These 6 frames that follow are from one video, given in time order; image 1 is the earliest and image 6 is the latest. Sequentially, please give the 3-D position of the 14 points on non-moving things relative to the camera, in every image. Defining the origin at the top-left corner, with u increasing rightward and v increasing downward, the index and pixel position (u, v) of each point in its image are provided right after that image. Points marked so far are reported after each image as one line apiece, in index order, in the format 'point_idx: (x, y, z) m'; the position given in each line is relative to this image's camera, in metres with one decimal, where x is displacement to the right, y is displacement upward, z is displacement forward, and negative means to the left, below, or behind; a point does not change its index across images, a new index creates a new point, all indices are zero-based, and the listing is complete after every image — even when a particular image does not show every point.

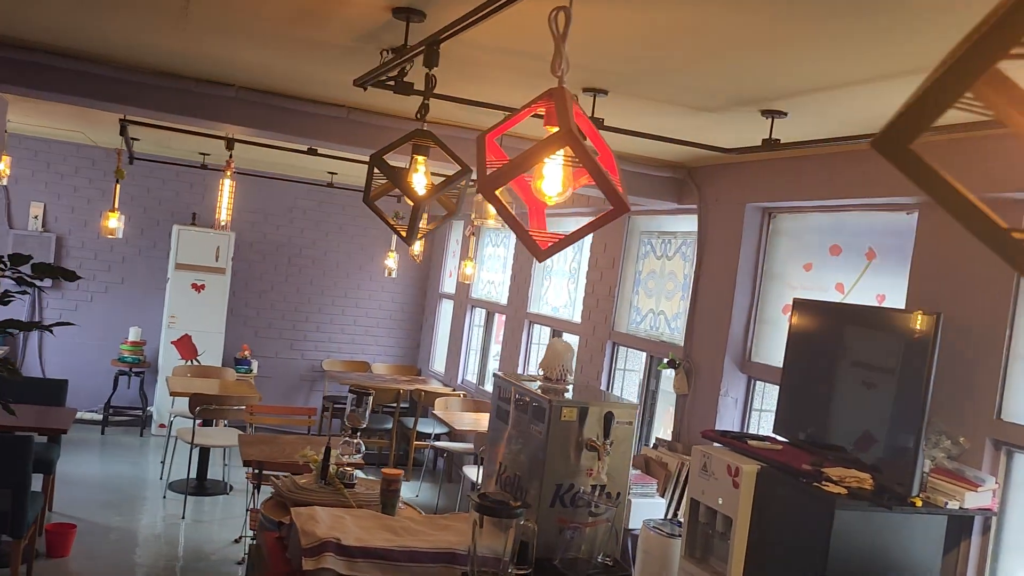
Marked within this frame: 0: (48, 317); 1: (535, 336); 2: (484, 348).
0: (-4.0, -0.2, +7.7) m
1: (+0.2, -0.4, +6.5) m
2: (-0.2, -0.5, +7.4) m
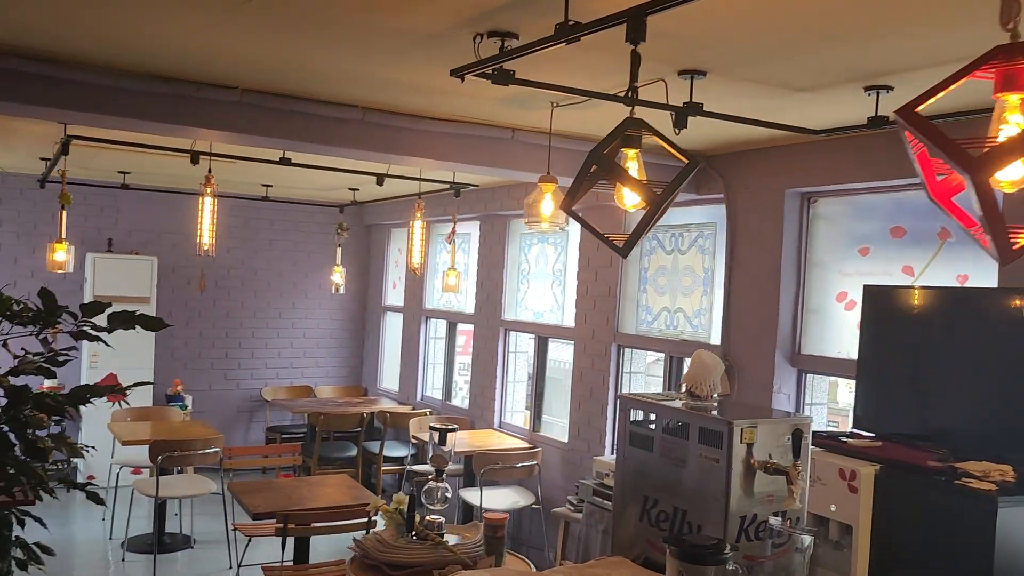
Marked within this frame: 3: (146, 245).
0: (-4.2, -0.6, +6.7) m
1: (0.0, -0.4, +6.2) m
2: (-0.5, -0.6, +7.0) m
3: (-3.0, +0.4, +7.4) m
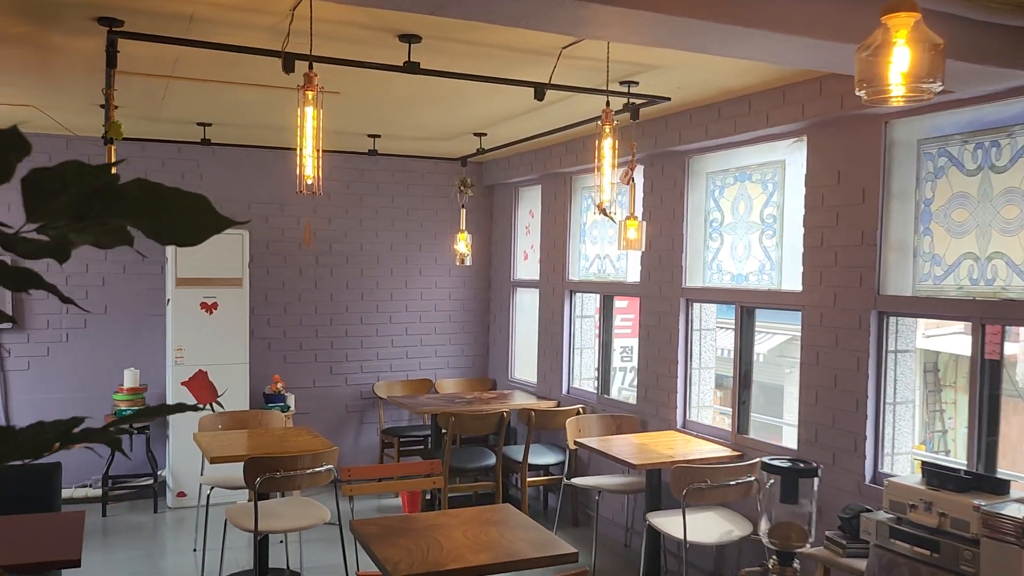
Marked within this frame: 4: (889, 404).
0: (-3.2, -0.5, +5.7) m
1: (+1.0, -0.2, +4.7) m
2: (+0.6, -0.4, +5.6) m
3: (-1.9, +0.5, +6.2) m
4: (+1.5, -0.5, +3.6) m
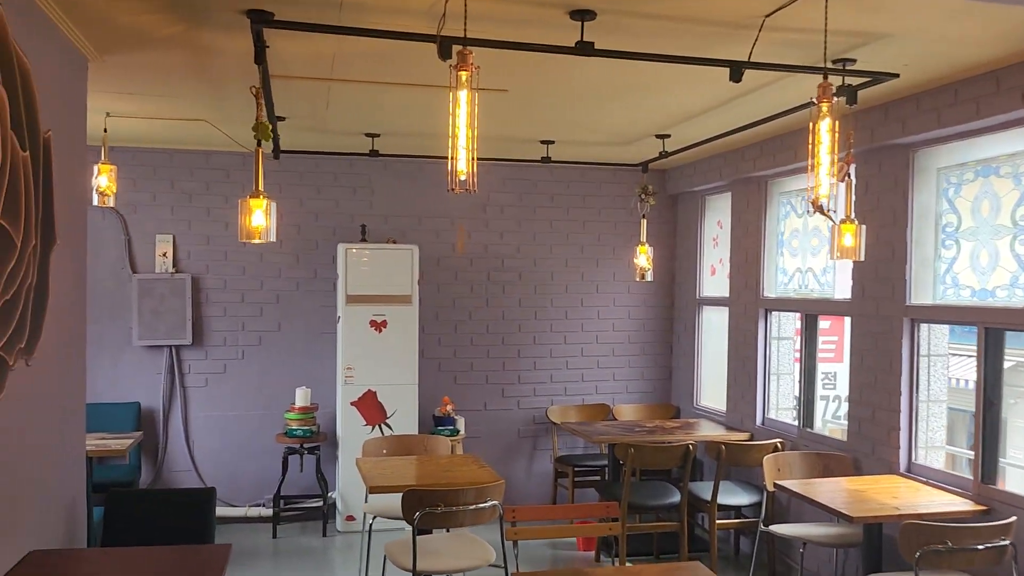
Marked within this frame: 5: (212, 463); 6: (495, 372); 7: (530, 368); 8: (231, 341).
0: (-2.1, -0.6, +5.7) m
1: (+1.8, -0.3, +4.0) m
2: (+1.6, -0.5, +4.9) m
3: (-0.7, +0.4, +6.0) m
4: (+2.1, -0.5, +2.7) m
5: (-1.9, -1.1, +5.7) m
6: (-0.1, -0.6, +6.2) m
7: (+0.1, -0.6, +6.2) m
8: (-1.8, -0.3, +5.8) m
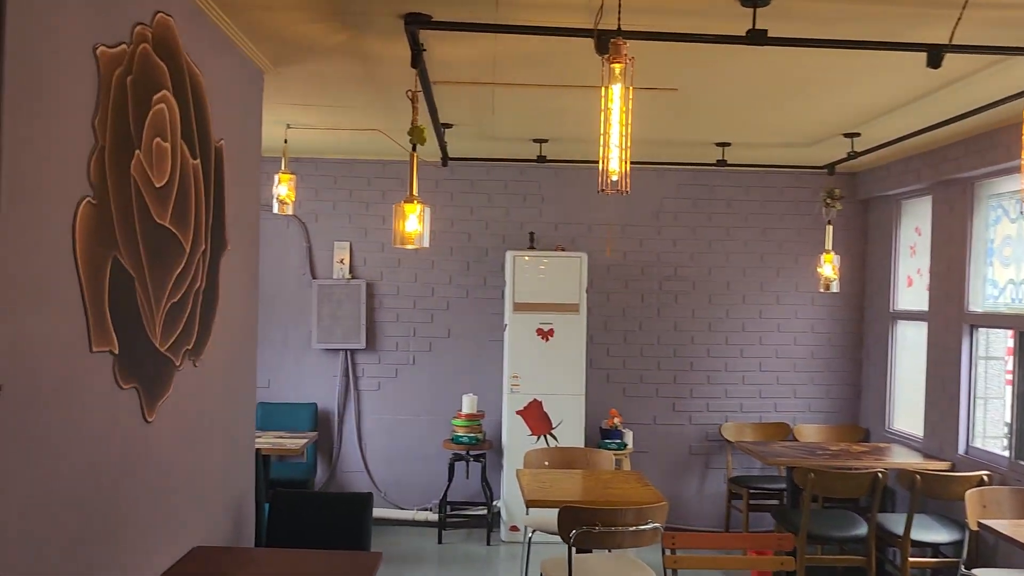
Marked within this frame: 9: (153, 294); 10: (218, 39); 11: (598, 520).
0: (-1.0, -0.7, +5.9) m
1: (+2.5, -0.3, +3.4) m
2: (+2.5, -0.5, +4.4) m
3: (+0.4, +0.3, +5.9) m
4: (+2.5, -0.6, +2.1) m
5: (-0.8, -1.2, +5.9) m
6: (+1.0, -0.6, +5.9) m
7: (+1.3, -0.6, +5.9) m
8: (-0.7, -0.4, +5.9) m
9: (-0.9, 0.0, +2.3) m
10: (-1.0, +0.8, +2.9) m
11: (+0.3, -0.9, +3.4) m
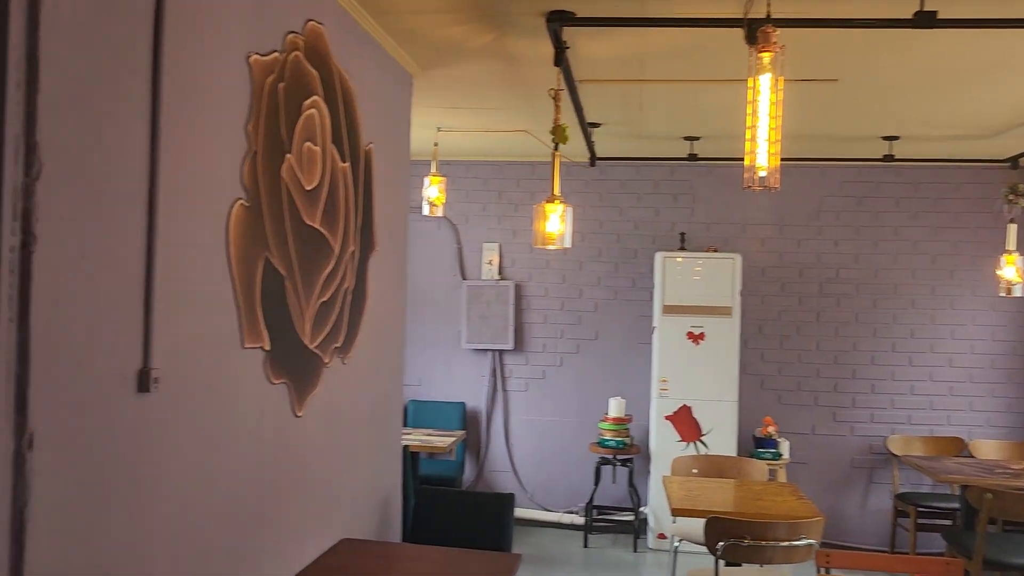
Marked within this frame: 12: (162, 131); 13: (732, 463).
0: (0.0, -0.7, +5.9) m
1: (+3.0, -0.3, +2.9) m
2: (+3.1, -0.6, +3.9) m
3: (+1.4, +0.3, +5.7) m
4: (+2.8, -0.6, +1.6) m
5: (+0.1, -1.2, +5.9) m
6: (+2.0, -0.7, +5.6) m
7: (+2.2, -0.6, +5.6) m
8: (+0.3, -0.4, +5.9) m
9: (-0.6, 0.0, +2.4) m
10: (-0.5, +0.8, +3.0) m
11: (+0.9, -0.9, +3.3) m
12: (-0.7, +0.3, +1.7) m
13: (+1.1, -0.9, +4.5) m
